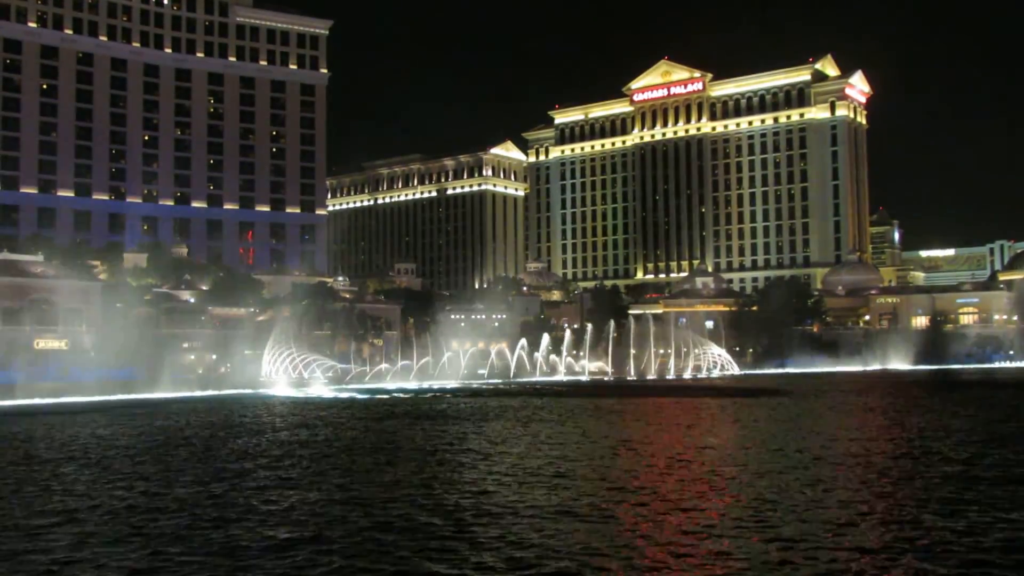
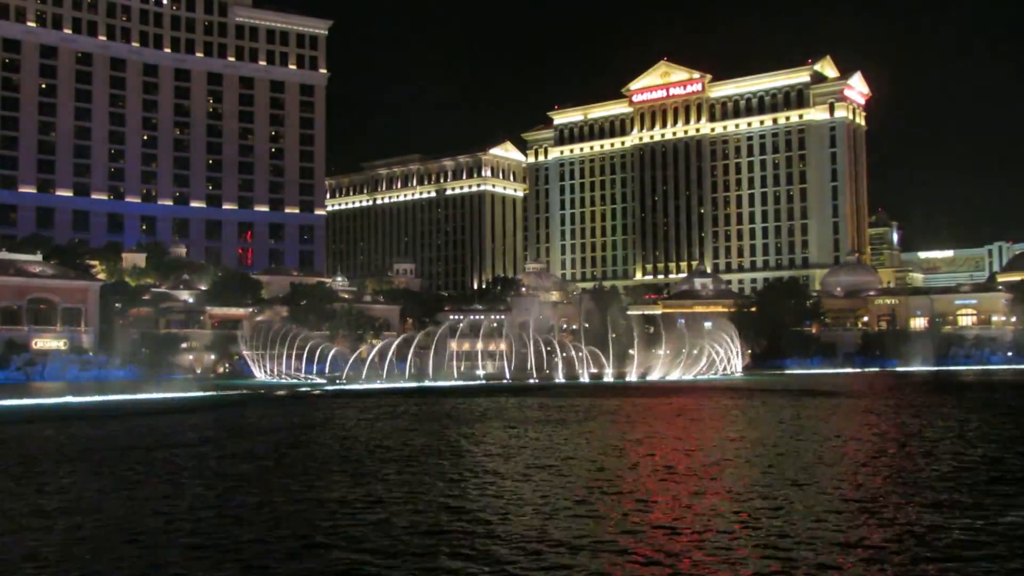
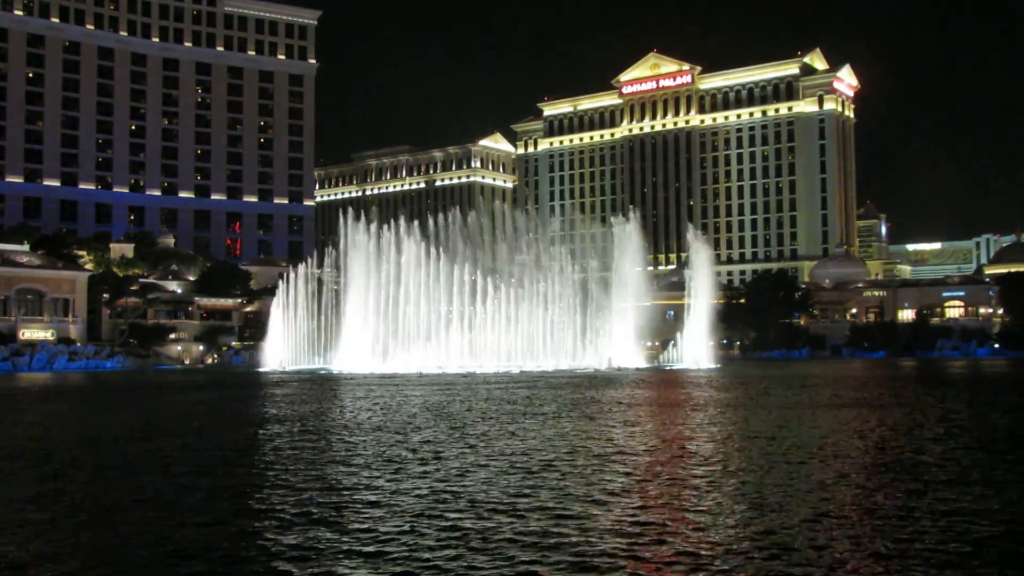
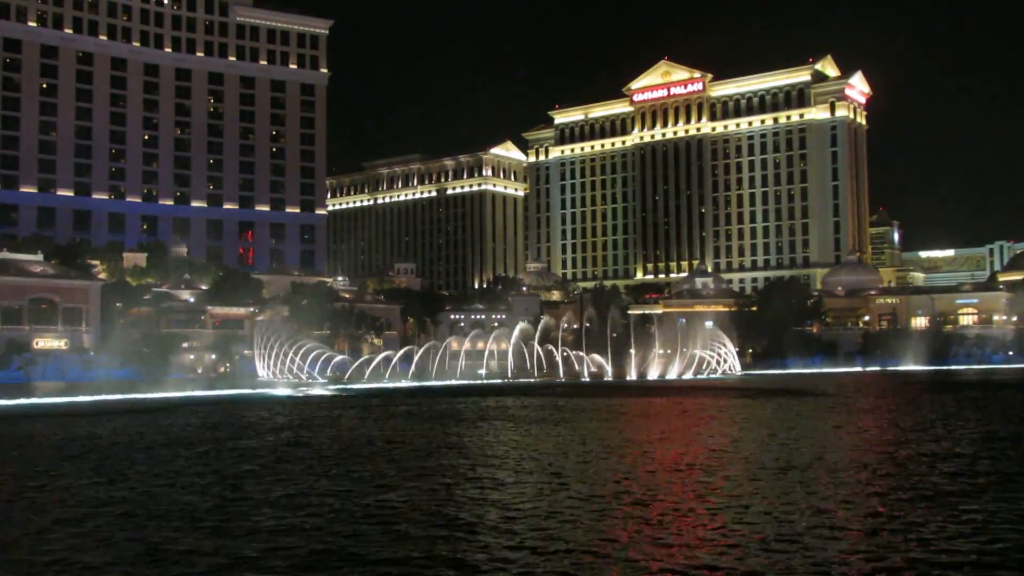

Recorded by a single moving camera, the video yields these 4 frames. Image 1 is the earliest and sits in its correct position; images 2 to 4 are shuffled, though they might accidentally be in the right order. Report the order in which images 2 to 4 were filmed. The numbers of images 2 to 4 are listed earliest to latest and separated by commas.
4, 2, 3
